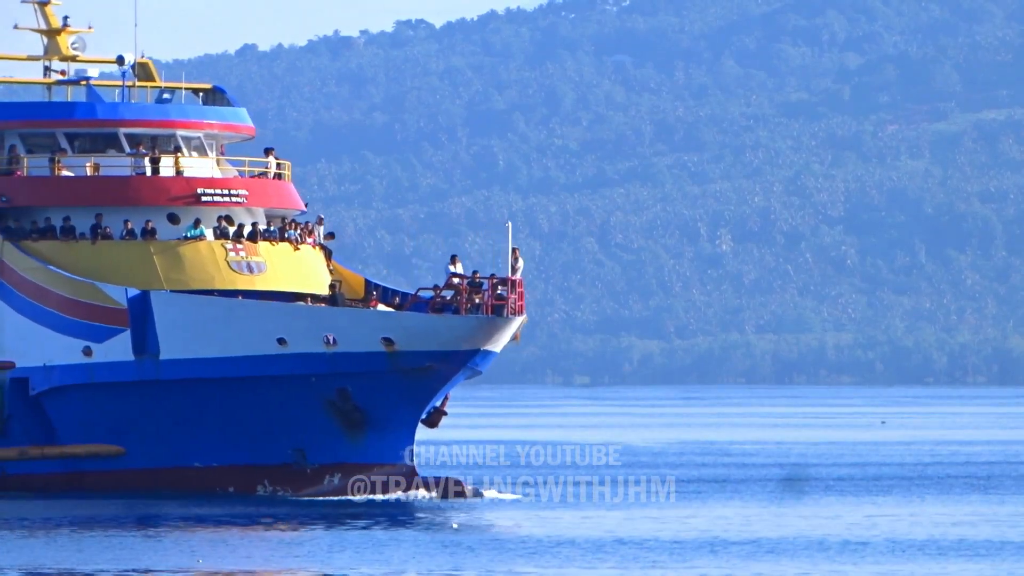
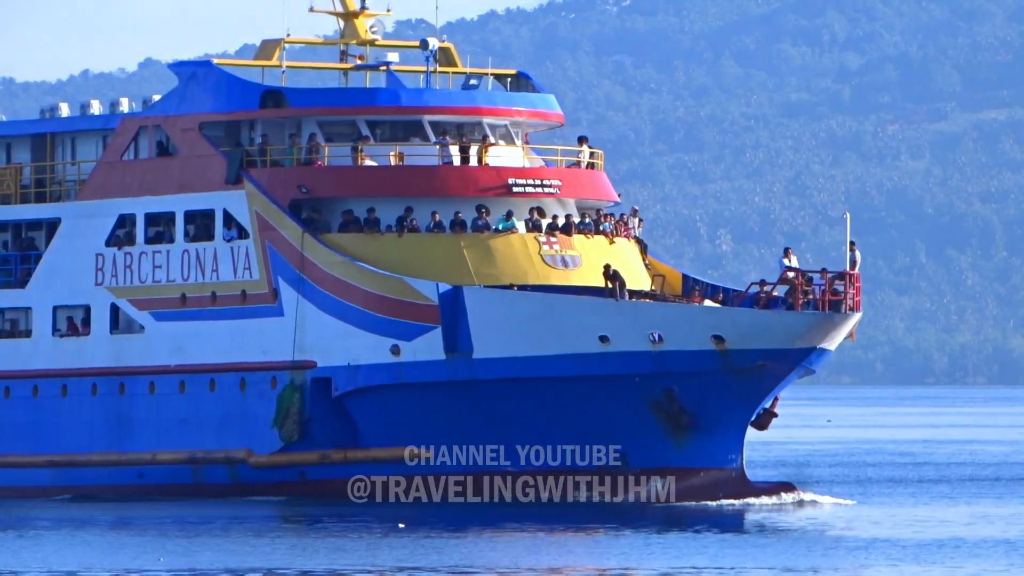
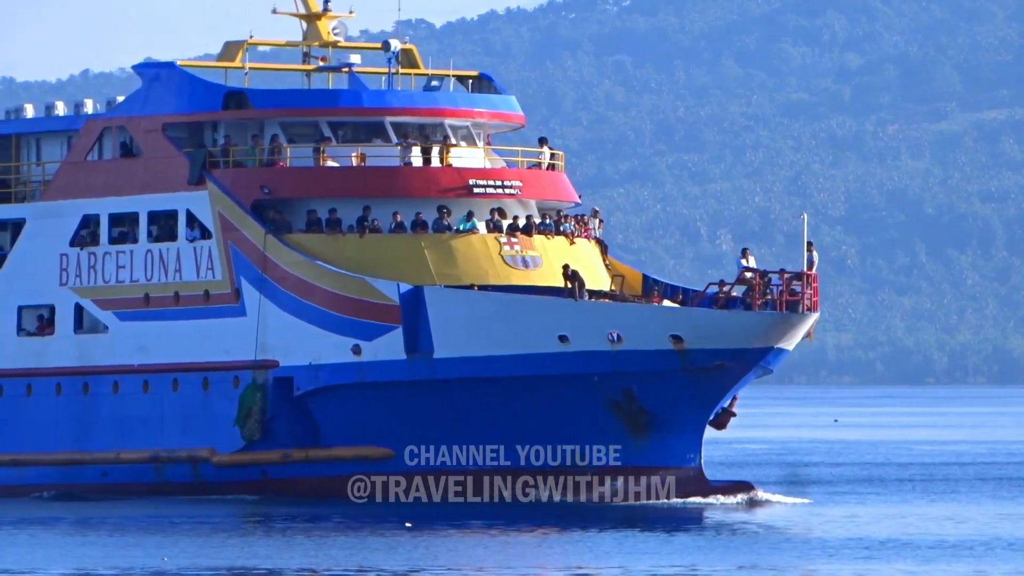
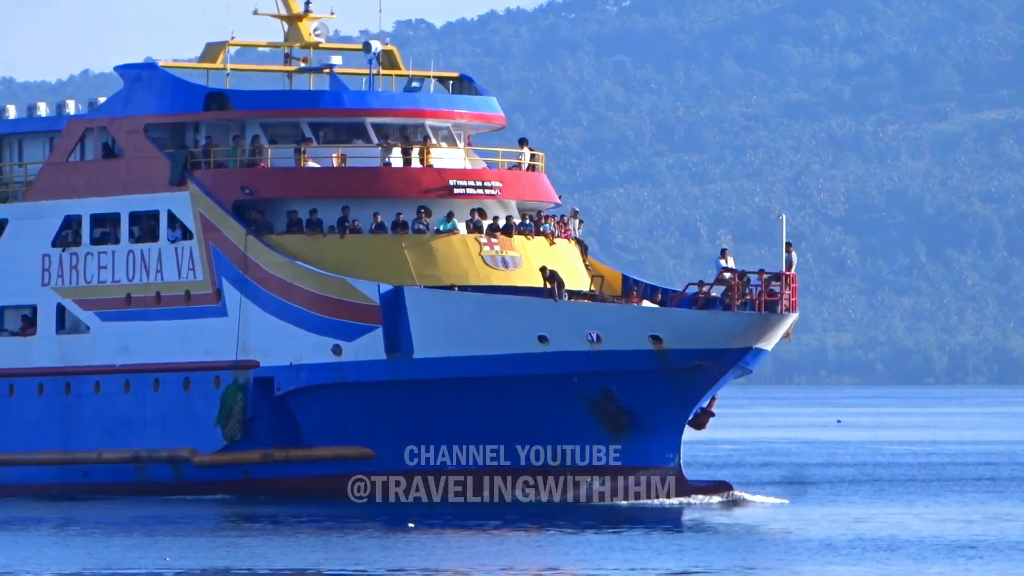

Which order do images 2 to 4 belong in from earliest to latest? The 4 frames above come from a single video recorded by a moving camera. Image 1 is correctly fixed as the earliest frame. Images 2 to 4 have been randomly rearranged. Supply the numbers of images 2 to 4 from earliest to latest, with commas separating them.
4, 3, 2
